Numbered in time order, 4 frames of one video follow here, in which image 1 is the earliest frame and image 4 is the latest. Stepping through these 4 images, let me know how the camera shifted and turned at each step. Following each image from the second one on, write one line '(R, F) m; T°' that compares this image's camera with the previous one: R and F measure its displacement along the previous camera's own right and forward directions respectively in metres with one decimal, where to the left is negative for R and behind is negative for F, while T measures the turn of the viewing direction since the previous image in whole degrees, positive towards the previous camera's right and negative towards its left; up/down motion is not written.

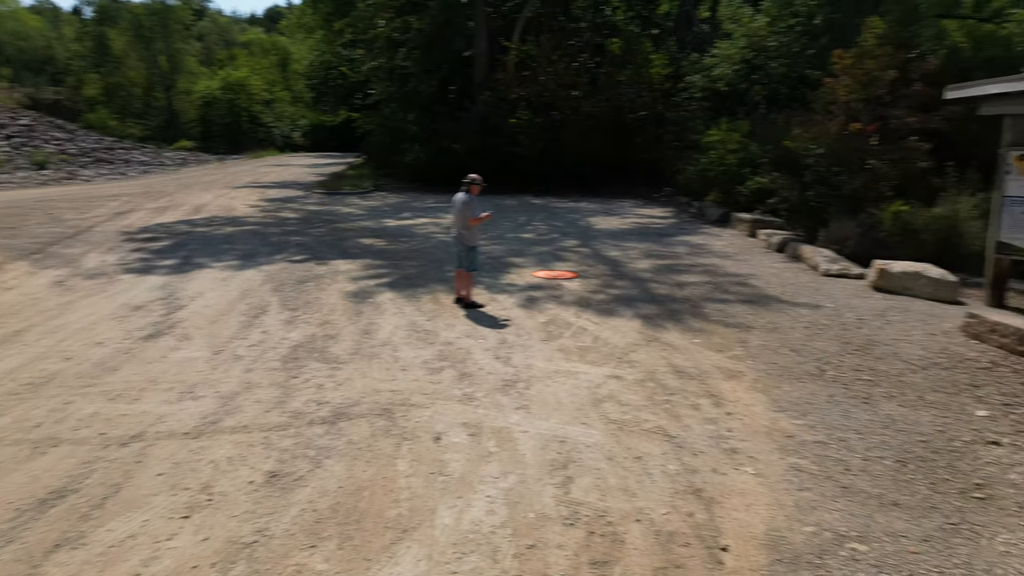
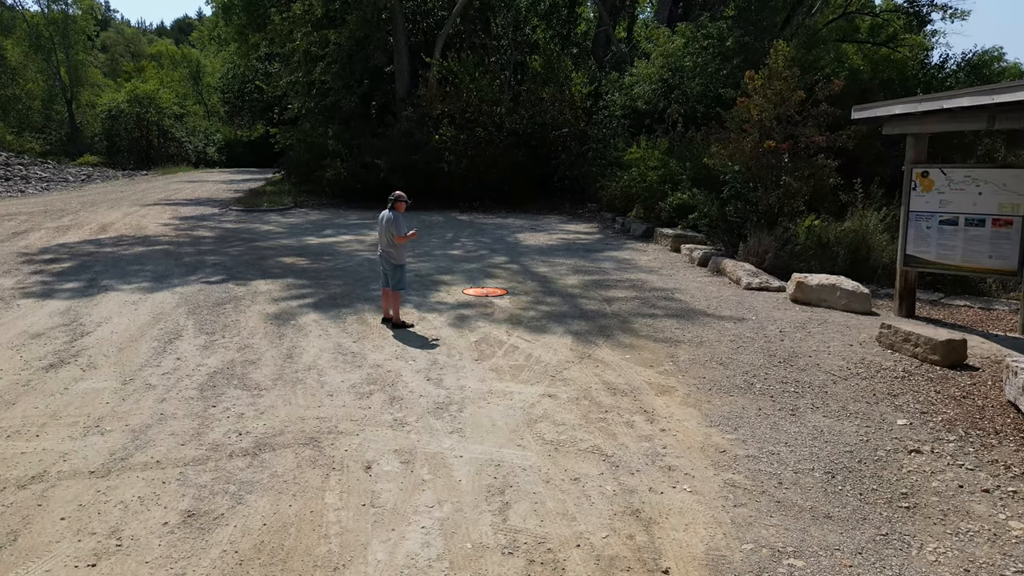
(0.0, +0.1) m; +6°
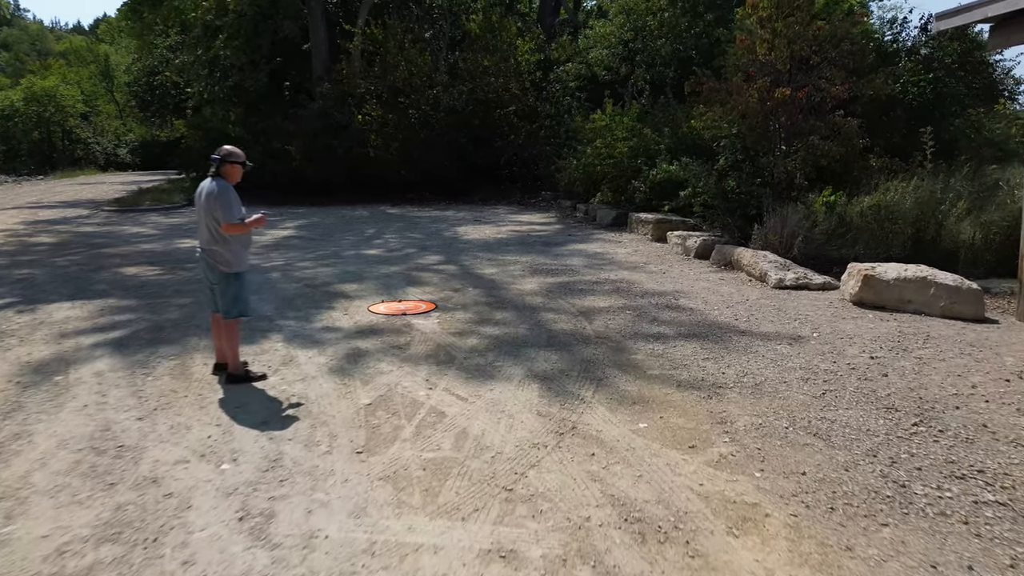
(+0.2, +3.7) m; +4°
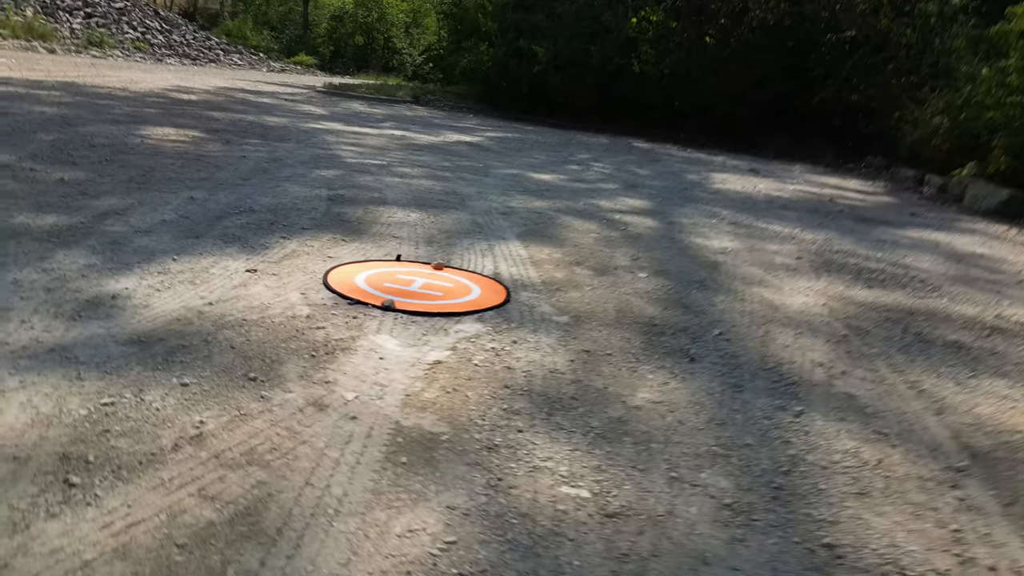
(+0.2, +5.1) m; -21°
